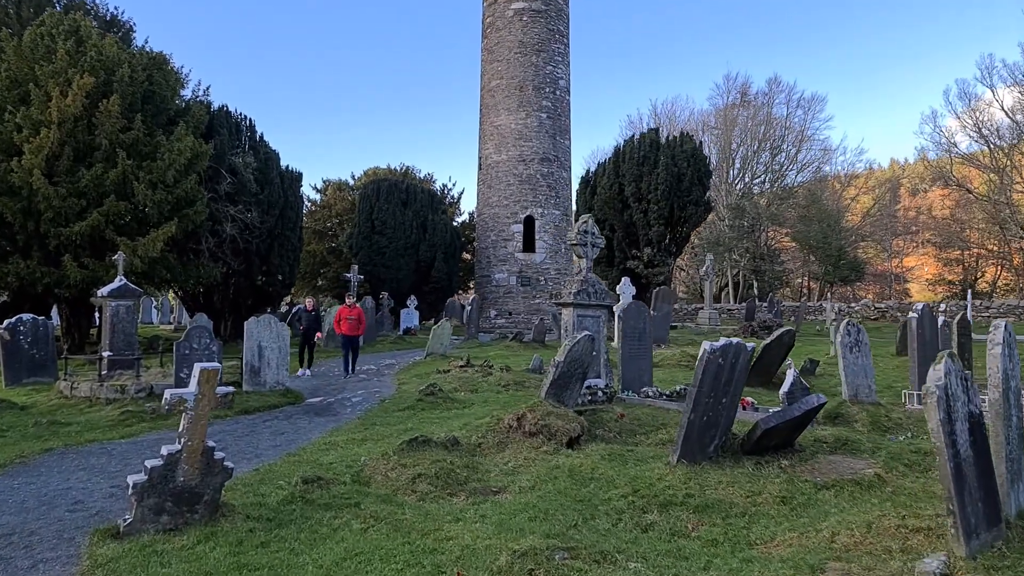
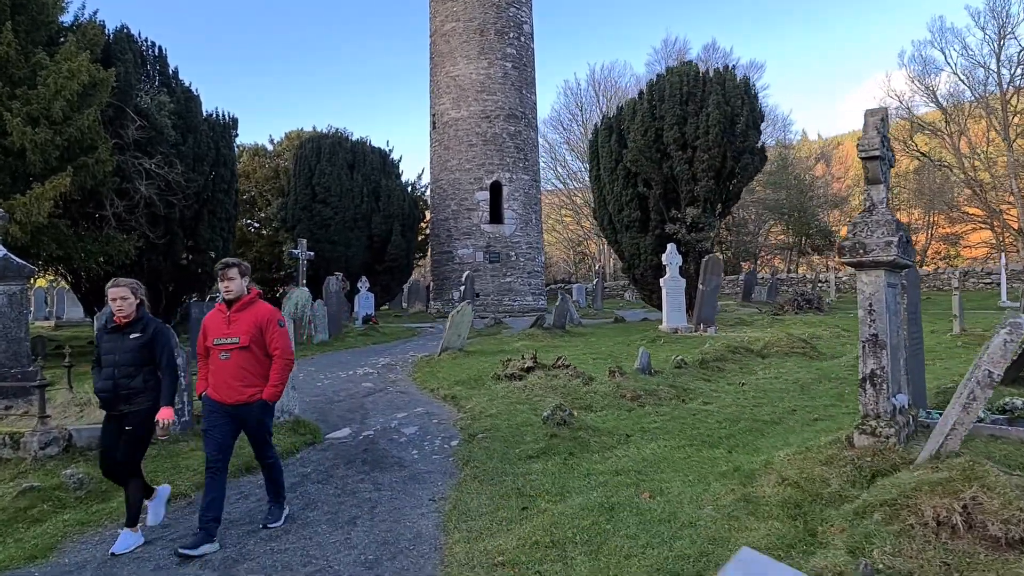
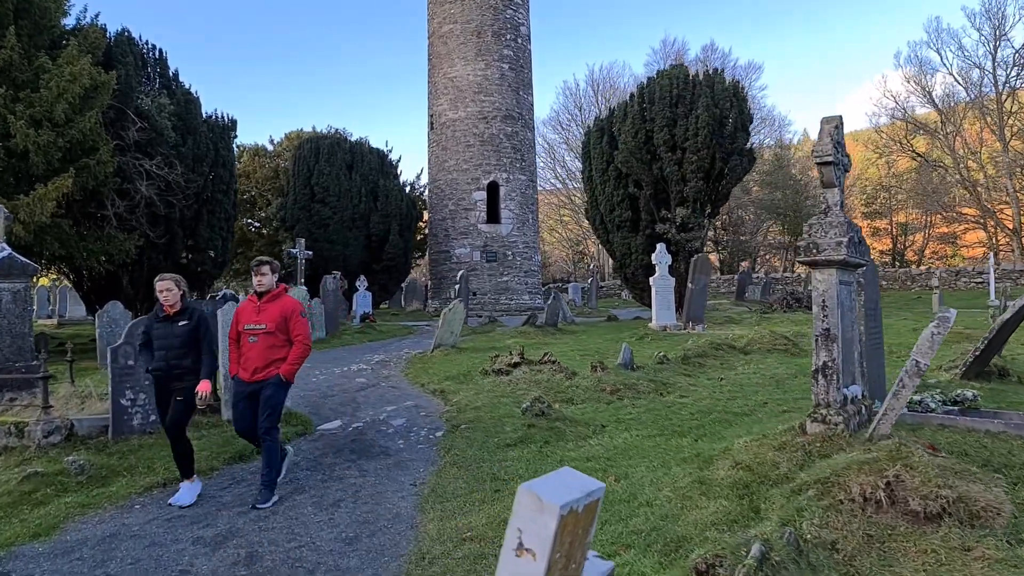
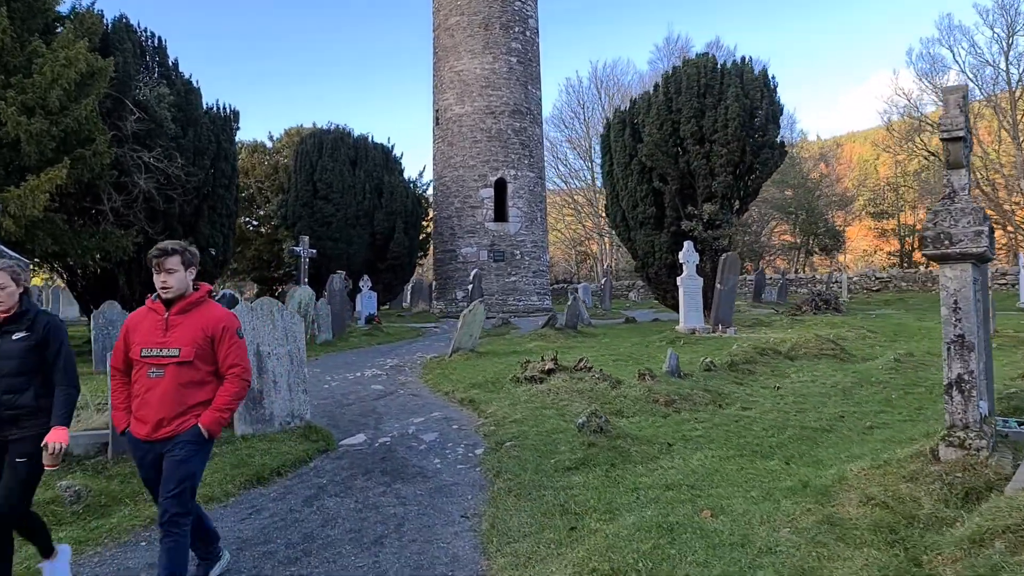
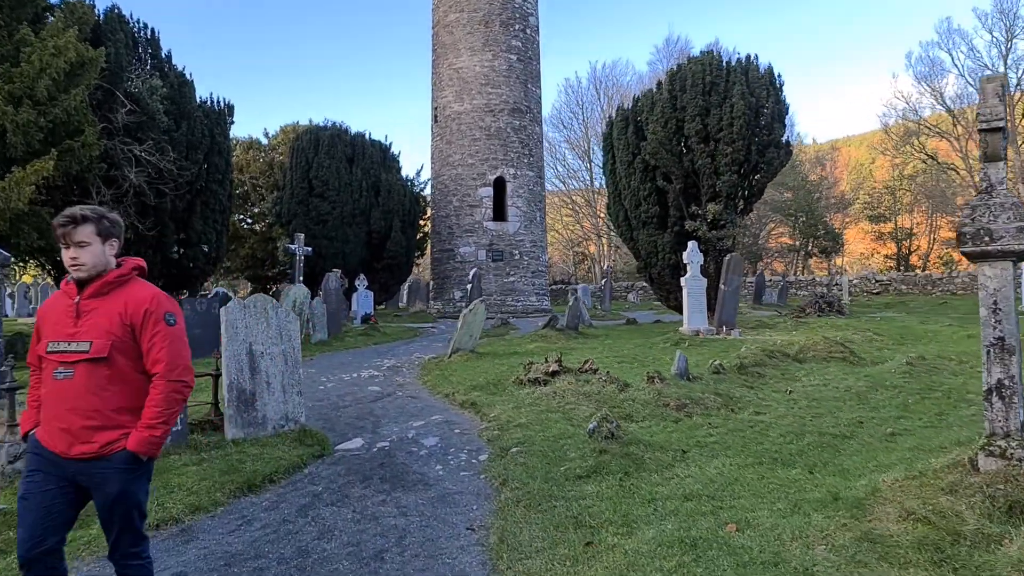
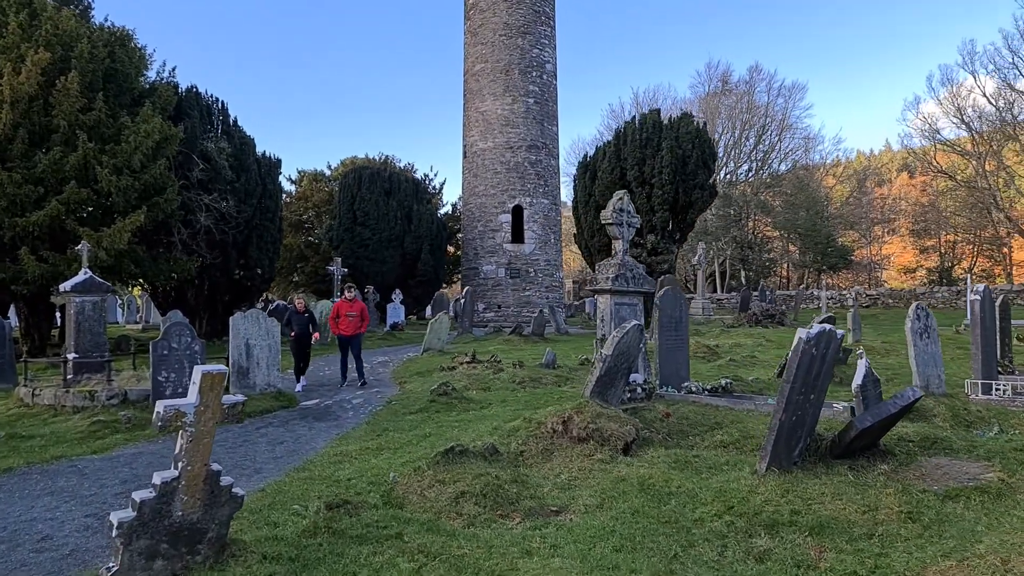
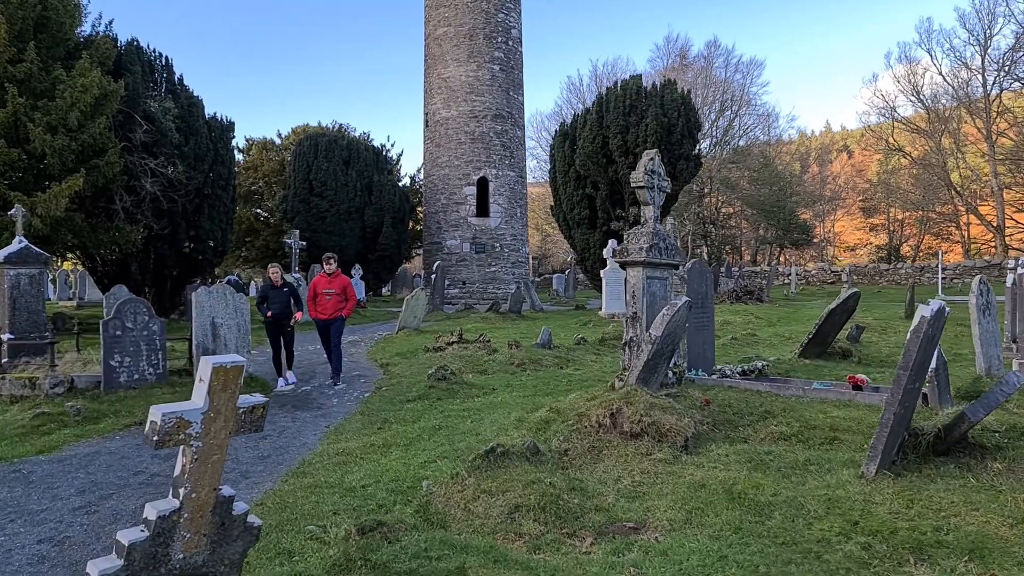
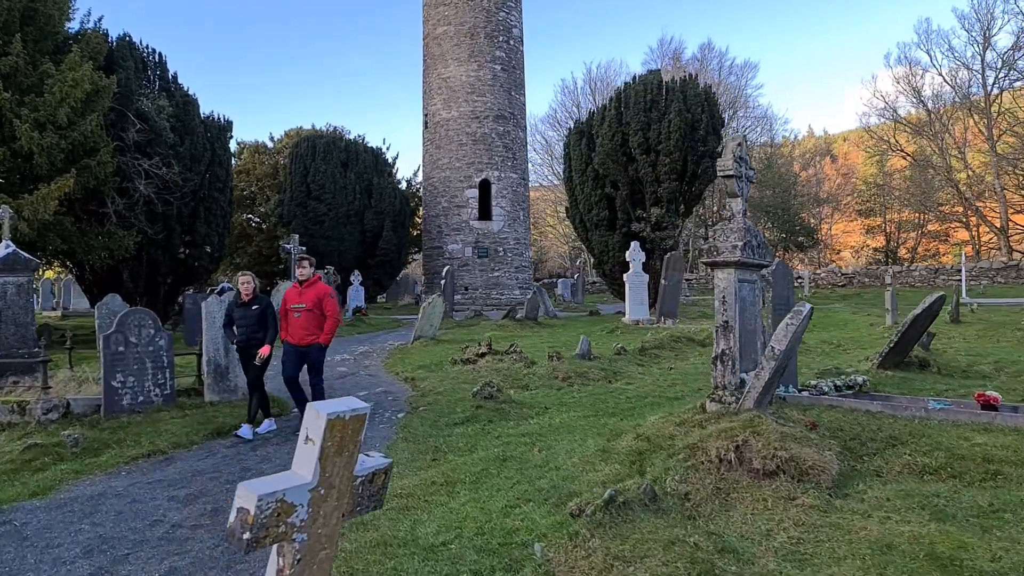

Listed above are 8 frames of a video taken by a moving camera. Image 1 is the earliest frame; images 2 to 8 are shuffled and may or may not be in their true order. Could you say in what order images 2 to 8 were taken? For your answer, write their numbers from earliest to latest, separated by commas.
6, 7, 8, 3, 2, 4, 5
